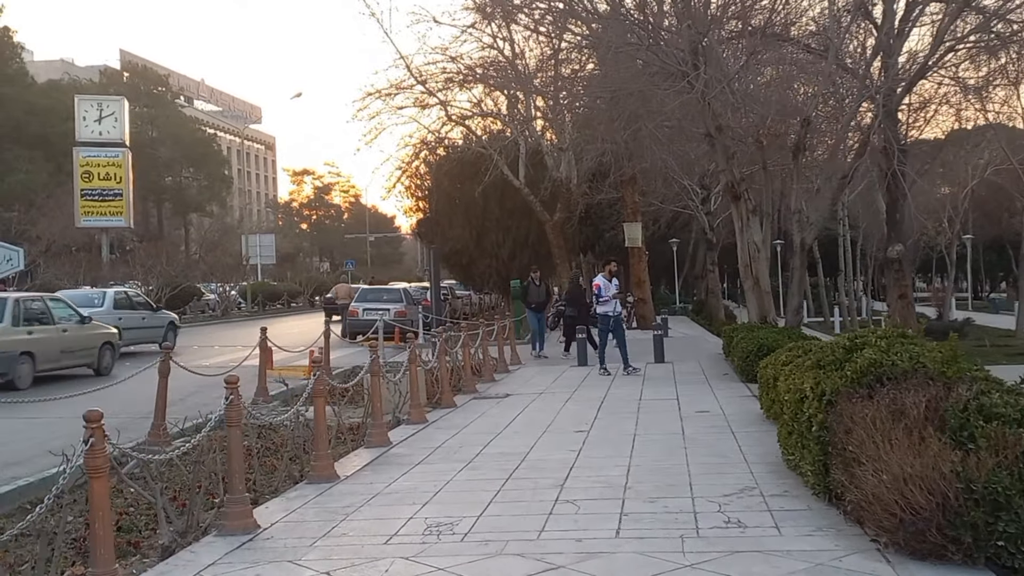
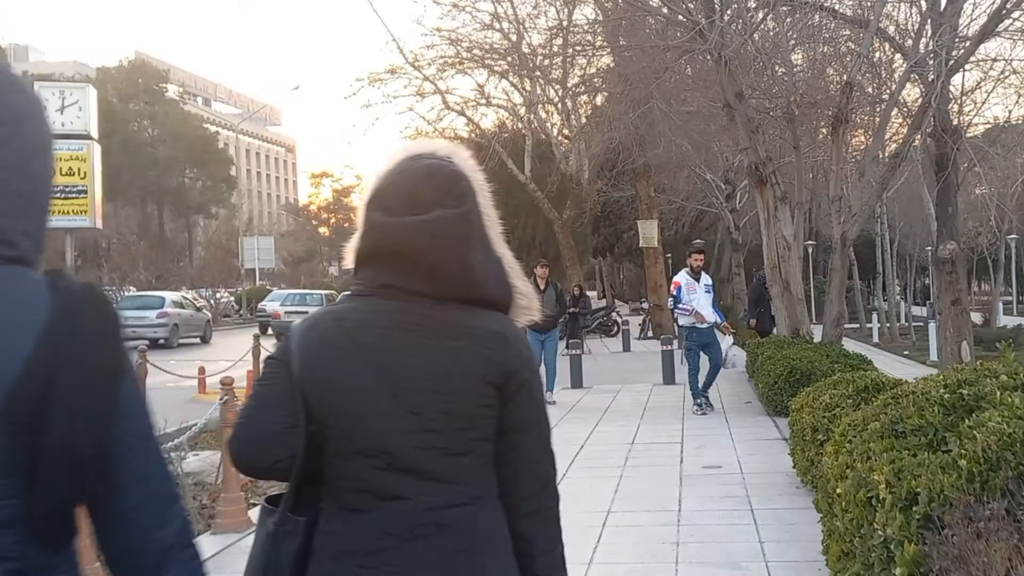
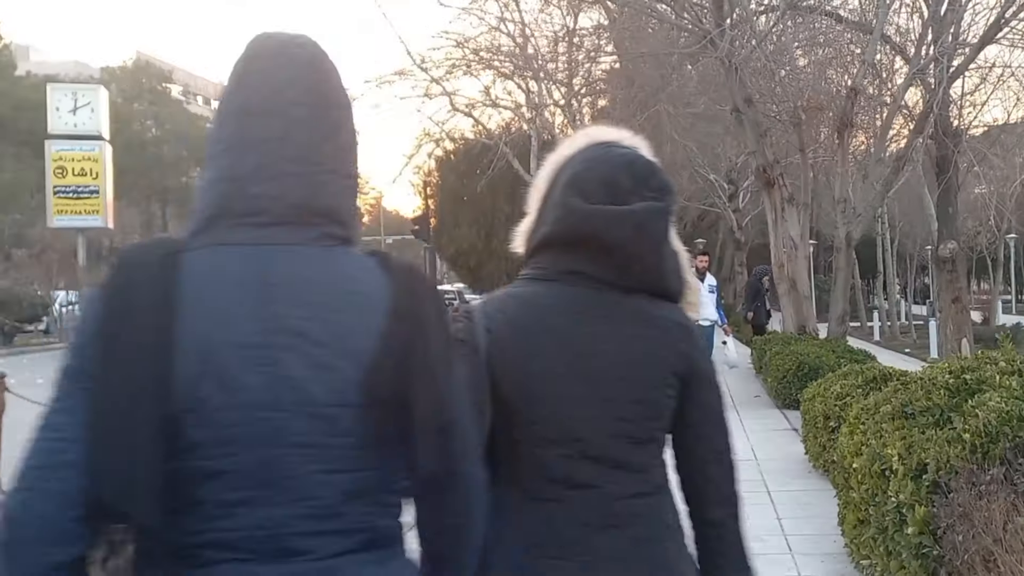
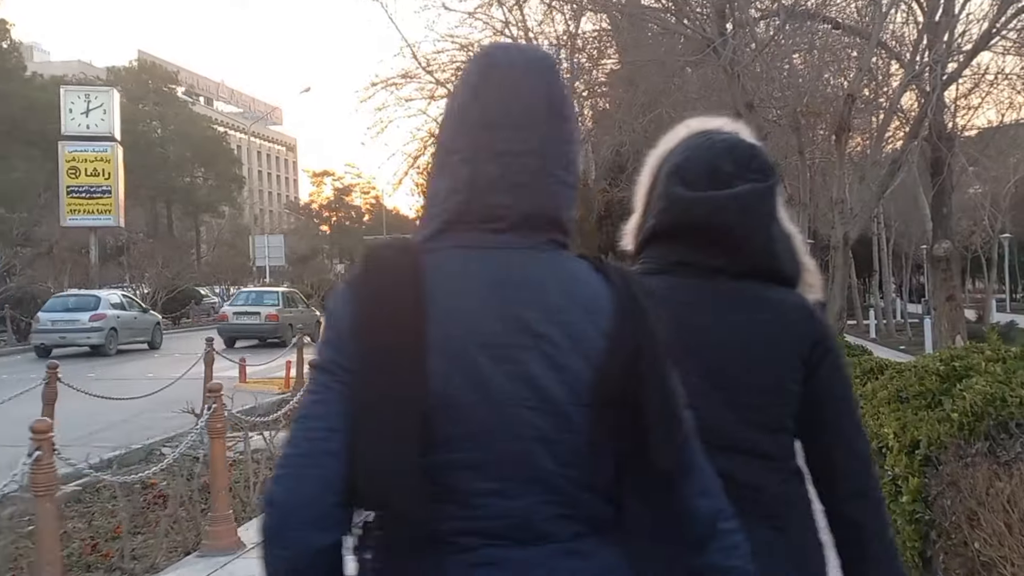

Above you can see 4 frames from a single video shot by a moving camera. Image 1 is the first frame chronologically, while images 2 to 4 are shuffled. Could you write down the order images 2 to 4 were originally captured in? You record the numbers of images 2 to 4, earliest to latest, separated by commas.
4, 3, 2
